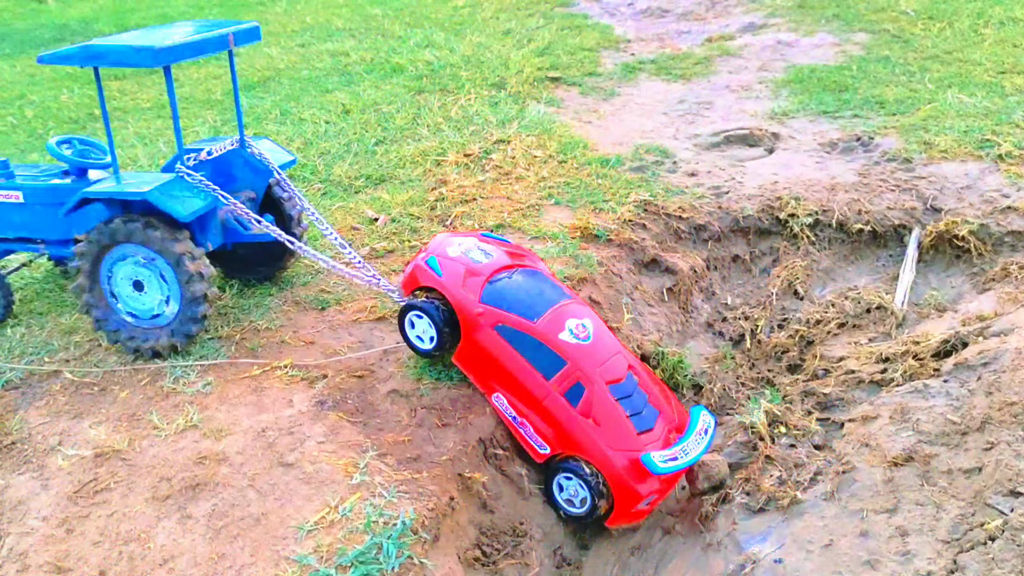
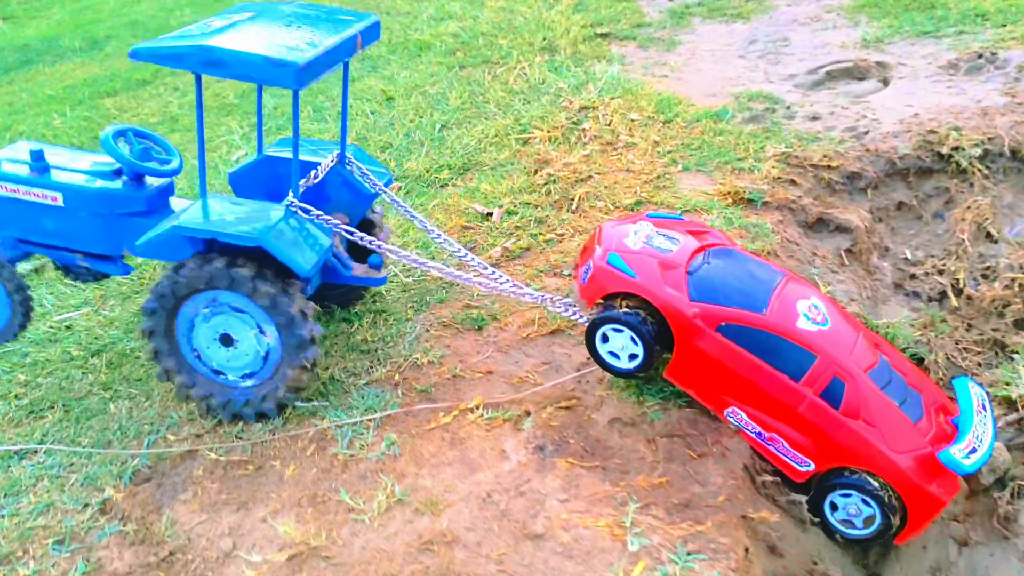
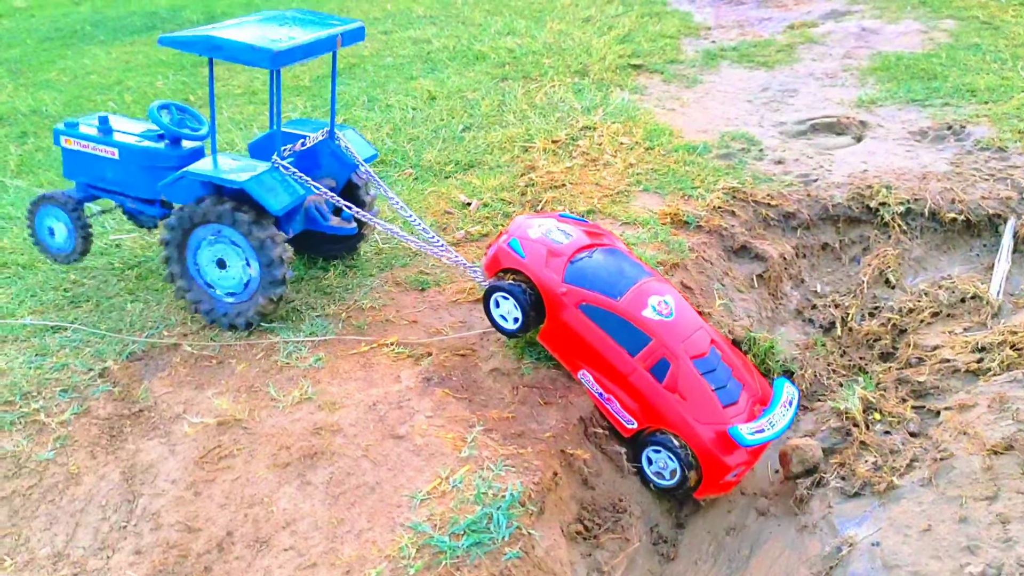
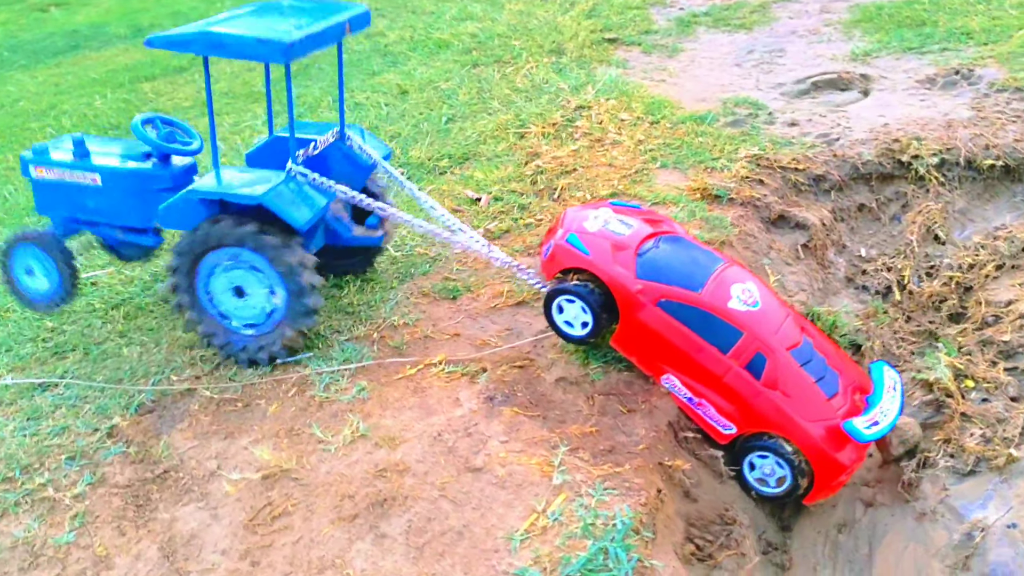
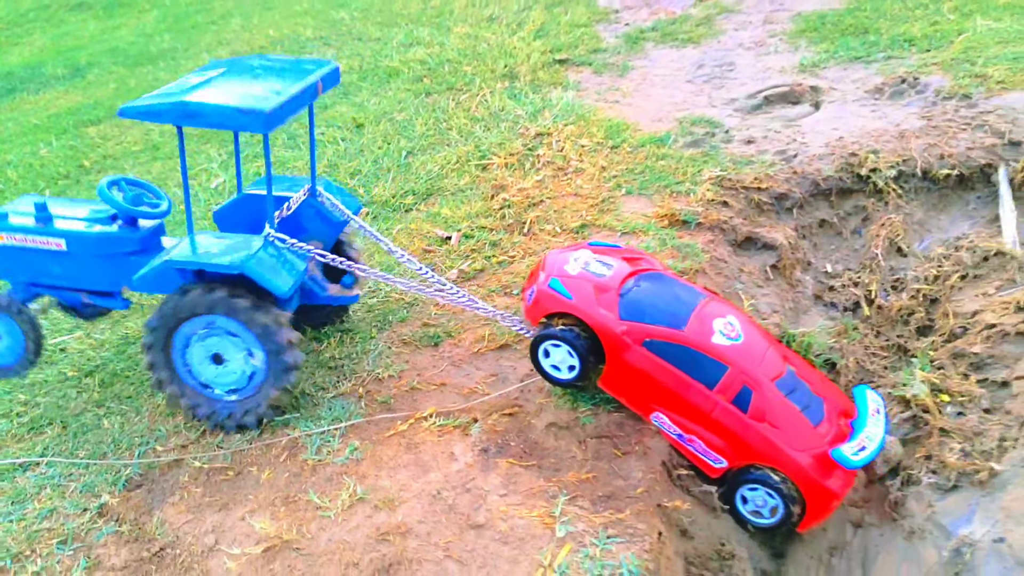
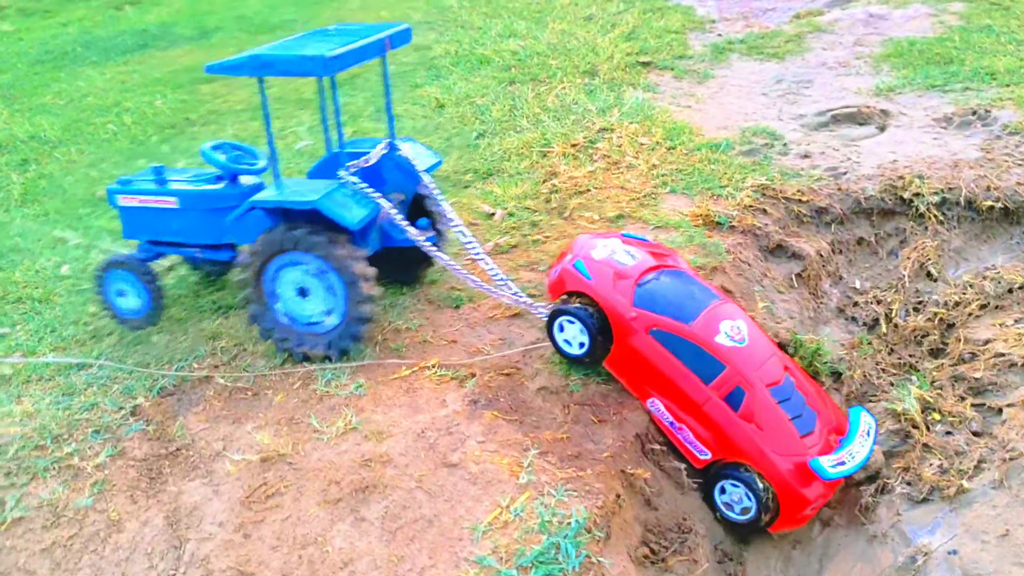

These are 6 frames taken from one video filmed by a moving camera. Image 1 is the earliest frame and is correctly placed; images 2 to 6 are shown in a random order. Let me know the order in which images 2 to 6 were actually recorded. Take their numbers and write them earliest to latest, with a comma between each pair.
3, 6, 4, 2, 5
